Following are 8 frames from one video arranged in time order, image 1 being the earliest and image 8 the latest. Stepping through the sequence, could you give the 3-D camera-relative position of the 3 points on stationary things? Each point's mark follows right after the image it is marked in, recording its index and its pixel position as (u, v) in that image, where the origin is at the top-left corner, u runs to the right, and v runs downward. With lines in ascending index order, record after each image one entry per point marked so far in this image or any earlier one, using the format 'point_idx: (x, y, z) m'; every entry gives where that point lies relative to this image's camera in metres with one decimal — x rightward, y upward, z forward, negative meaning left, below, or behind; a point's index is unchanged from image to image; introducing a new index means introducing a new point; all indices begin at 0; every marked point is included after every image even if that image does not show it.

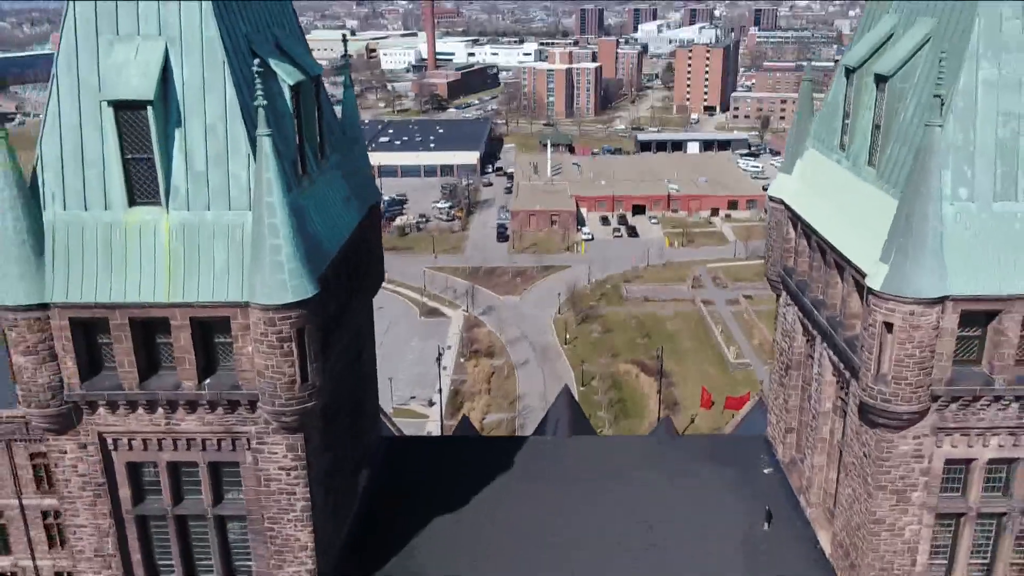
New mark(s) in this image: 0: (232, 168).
0: (-4.1, +1.8, +13.3) m
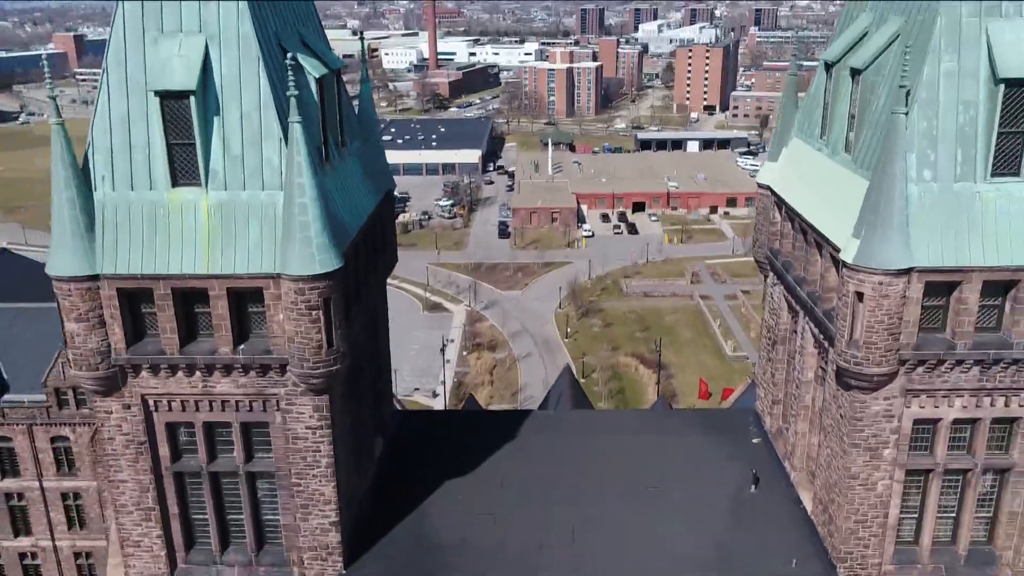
0: (-4.0, +2.2, +14.7) m
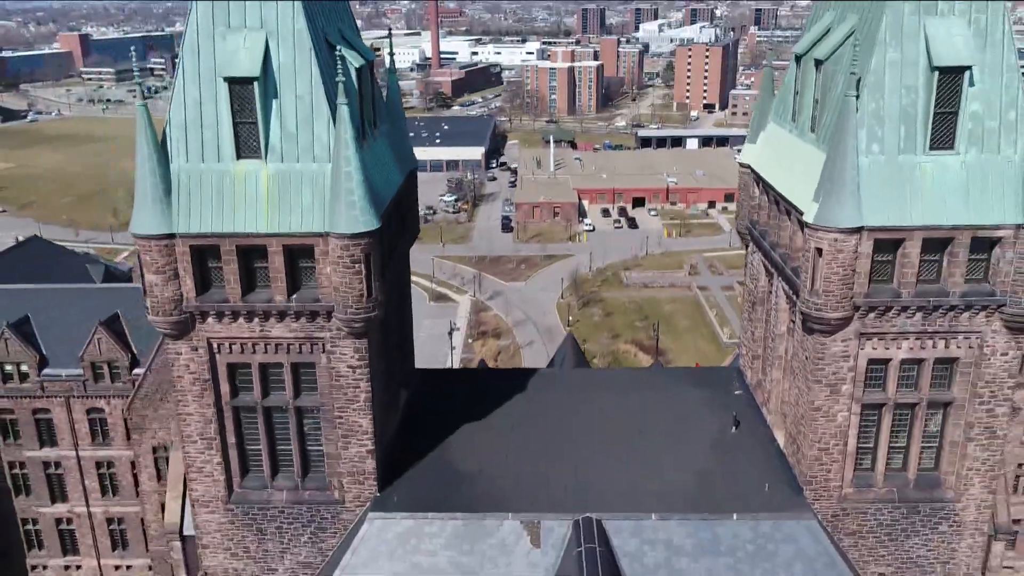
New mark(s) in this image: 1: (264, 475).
0: (-3.8, +3.0, +17.4) m
1: (-5.4, -4.1, +19.7) m
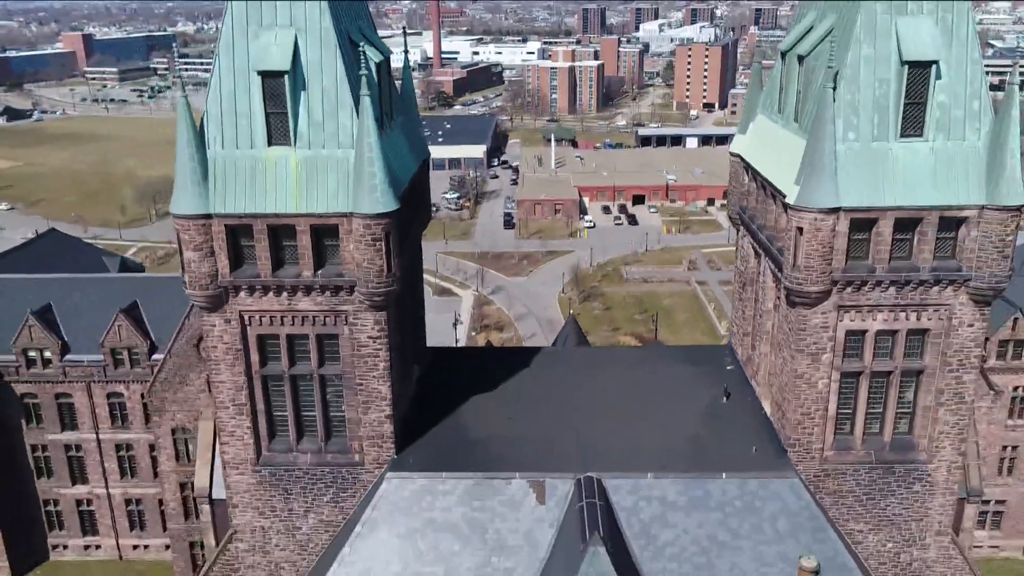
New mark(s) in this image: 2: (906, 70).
0: (-3.6, +3.5, +19.0) m
1: (-5.2, -3.6, +21.4) m
2: (+7.9, +4.4, +18.3) m
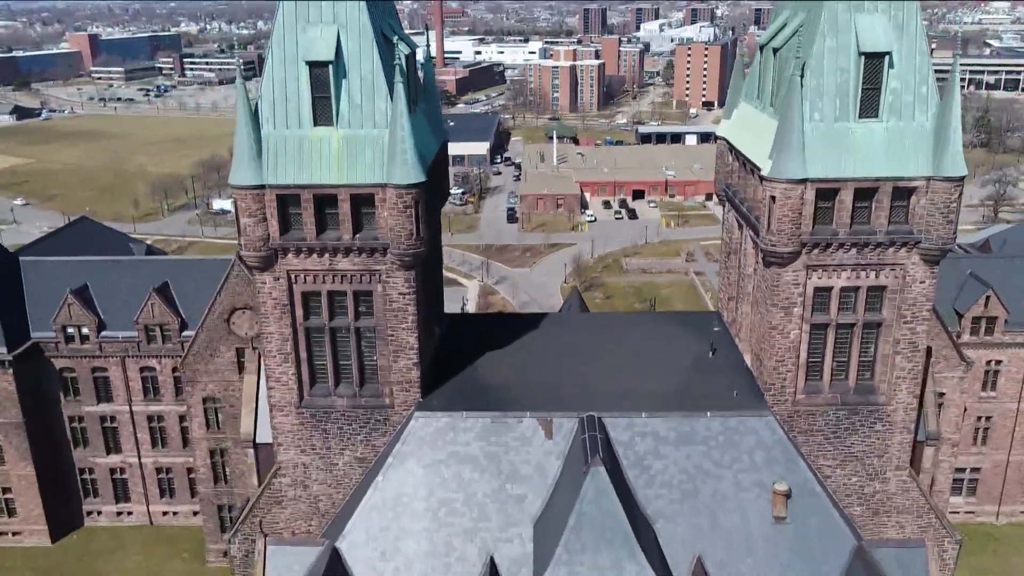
0: (-3.3, +4.5, +22.0) m
1: (-4.9, -2.6, +24.4) m
2: (+8.2, +5.3, +21.3) m
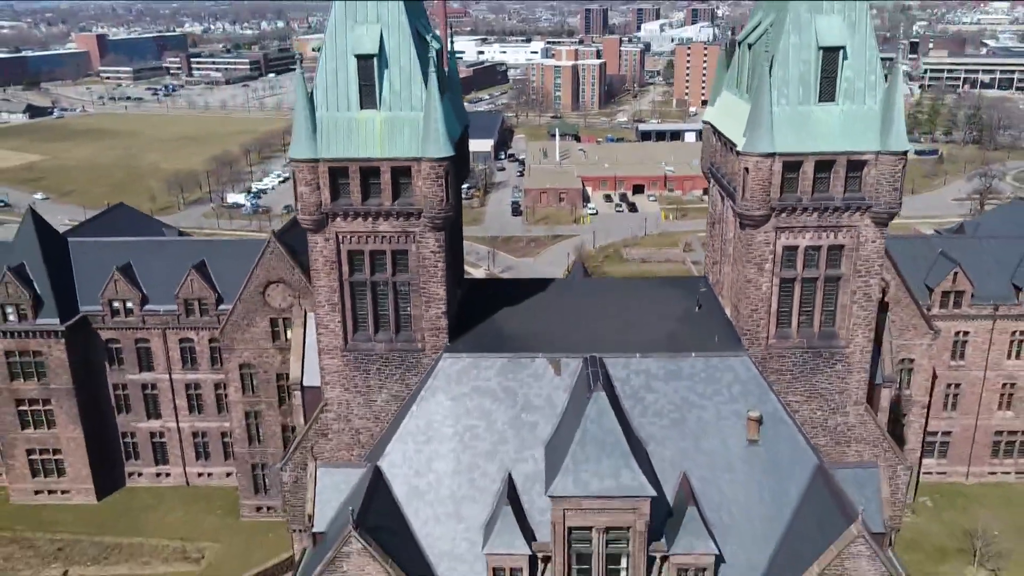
0: (-2.9, +5.7, +26.1) m
1: (-4.5, -1.4, +28.5) m
2: (+8.7, +6.6, +25.4) m
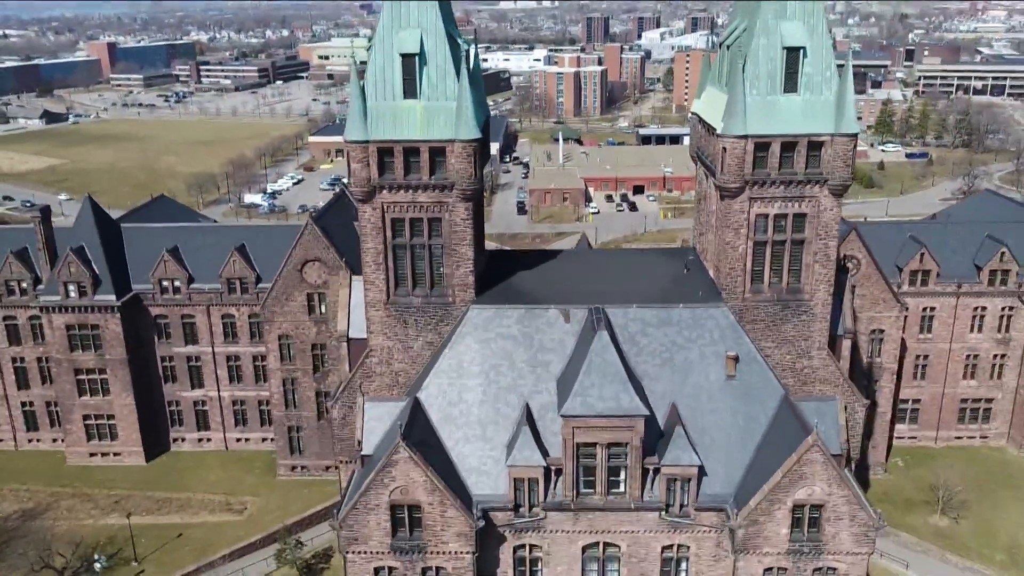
0: (-2.3, +7.1, +31.5) m
1: (-3.9, 0.0, +33.8) m
2: (+9.3, +7.9, +30.7) m
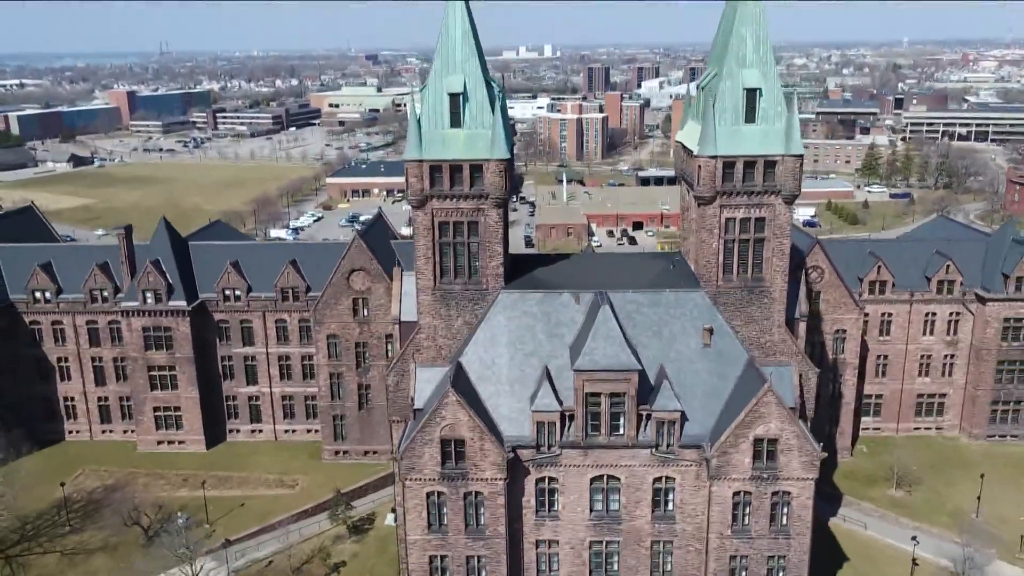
0: (-1.3, +7.7, +40.5) m
1: (-2.9, +0.5, +42.5) m
2: (+10.3, +8.6, +39.8) m
